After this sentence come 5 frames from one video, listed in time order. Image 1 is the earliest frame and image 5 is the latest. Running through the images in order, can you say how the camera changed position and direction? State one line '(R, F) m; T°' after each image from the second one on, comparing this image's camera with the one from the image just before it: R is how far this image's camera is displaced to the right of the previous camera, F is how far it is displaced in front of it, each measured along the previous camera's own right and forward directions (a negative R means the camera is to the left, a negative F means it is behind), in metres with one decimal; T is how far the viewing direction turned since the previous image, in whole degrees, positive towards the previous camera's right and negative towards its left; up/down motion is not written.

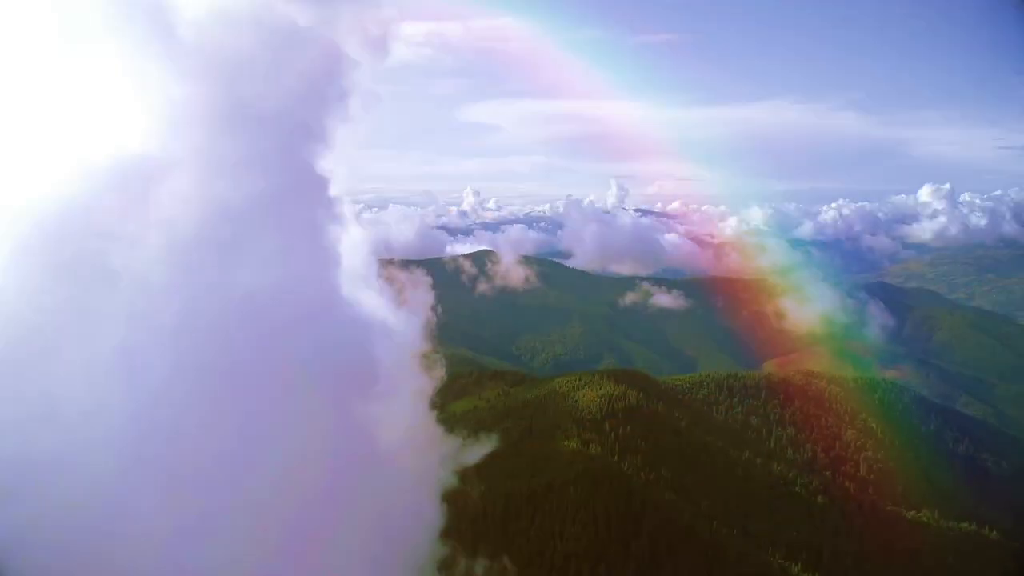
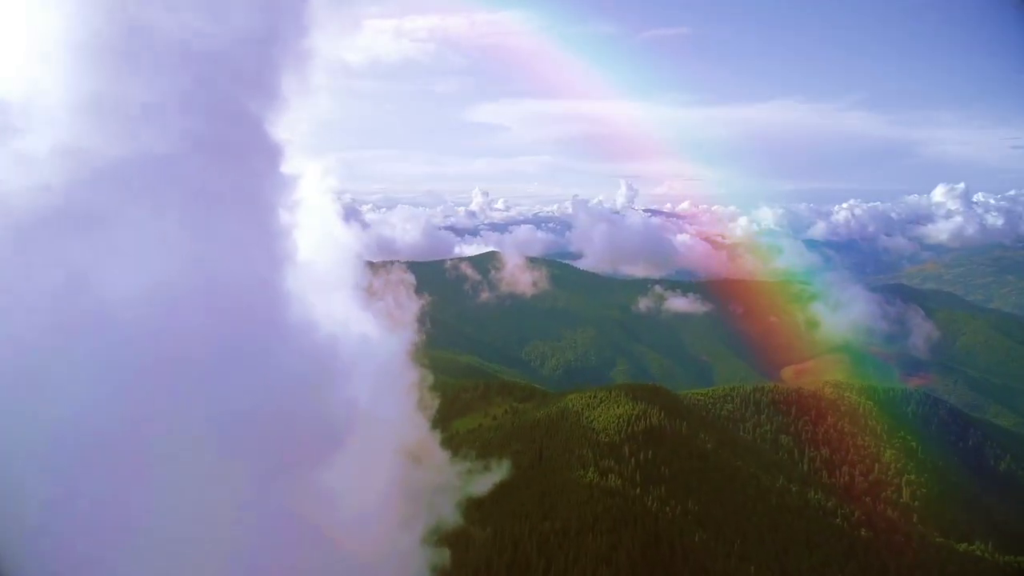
(-0.1, +10.0) m; -1°
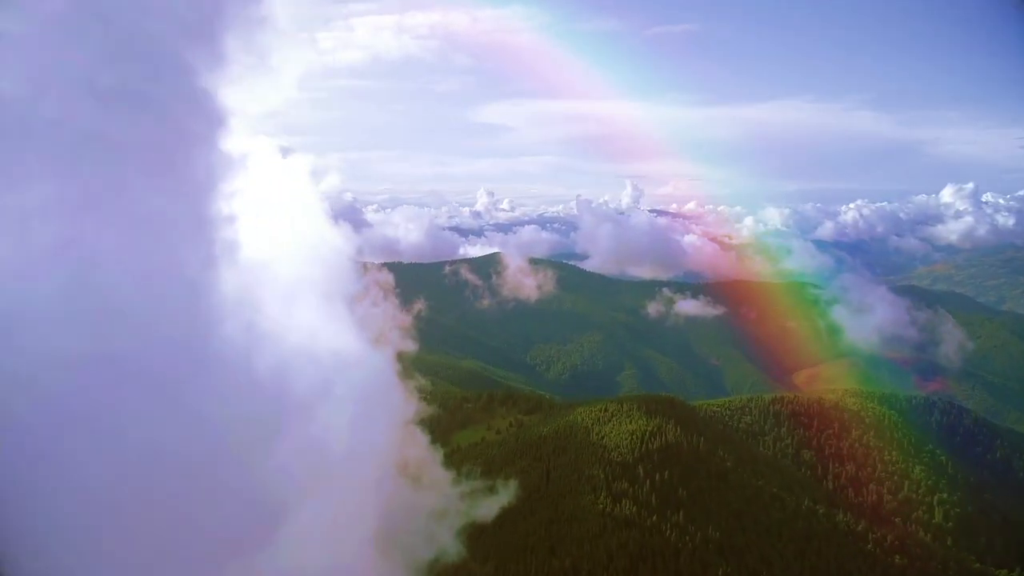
(+0.1, +6.8) m; 0°
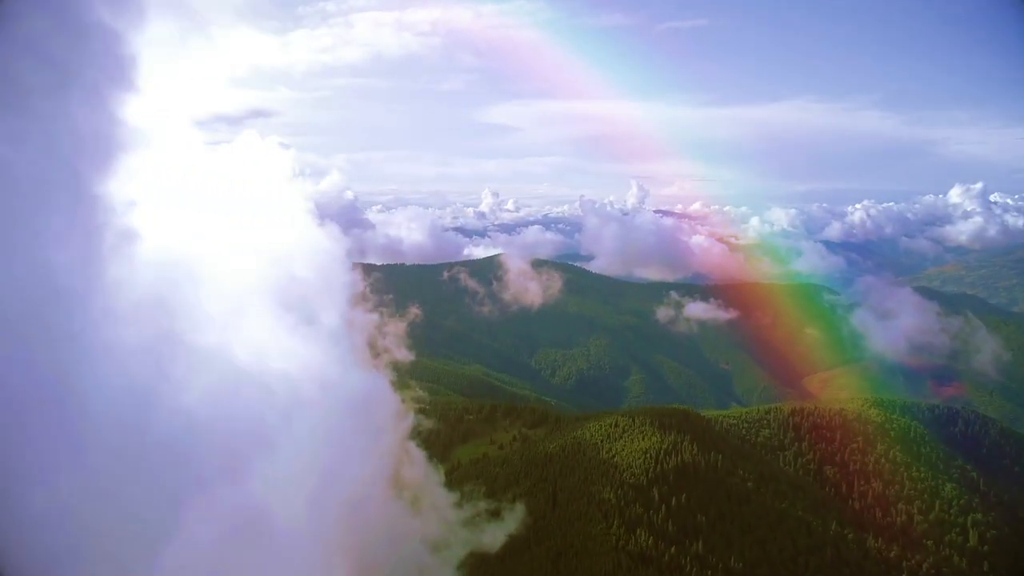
(+0.1, +6.5) m; 0°
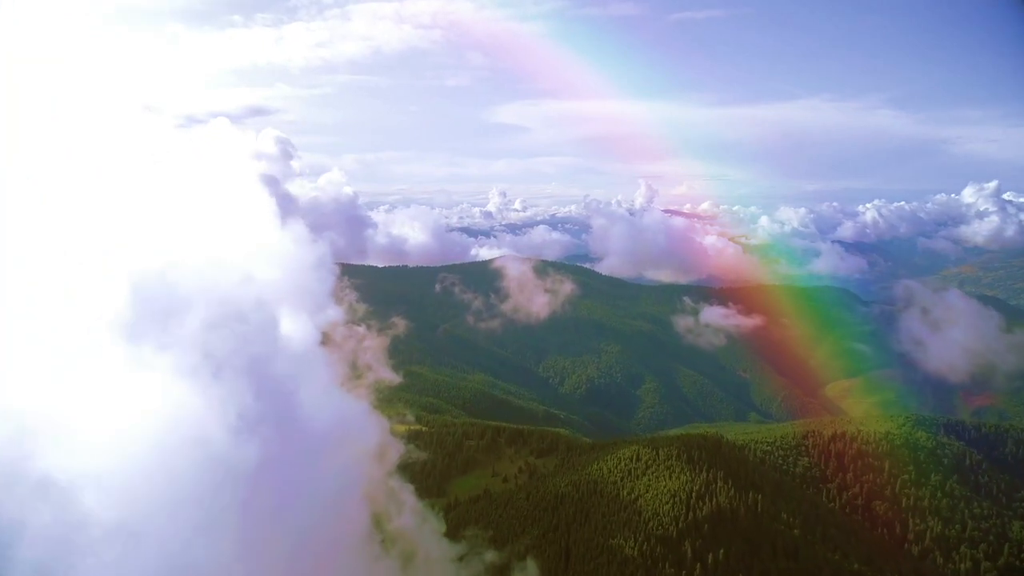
(+0.3, +12.3) m; -1°
